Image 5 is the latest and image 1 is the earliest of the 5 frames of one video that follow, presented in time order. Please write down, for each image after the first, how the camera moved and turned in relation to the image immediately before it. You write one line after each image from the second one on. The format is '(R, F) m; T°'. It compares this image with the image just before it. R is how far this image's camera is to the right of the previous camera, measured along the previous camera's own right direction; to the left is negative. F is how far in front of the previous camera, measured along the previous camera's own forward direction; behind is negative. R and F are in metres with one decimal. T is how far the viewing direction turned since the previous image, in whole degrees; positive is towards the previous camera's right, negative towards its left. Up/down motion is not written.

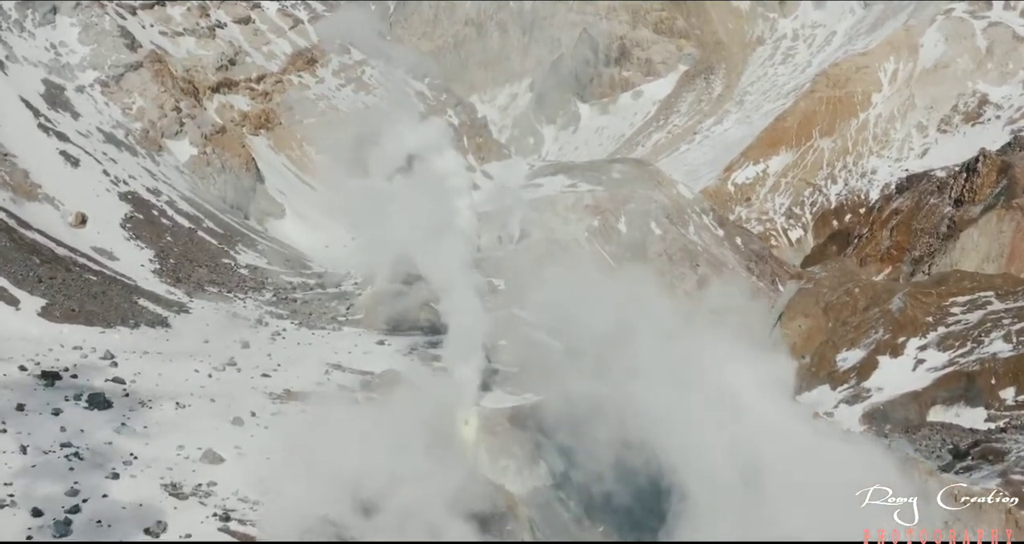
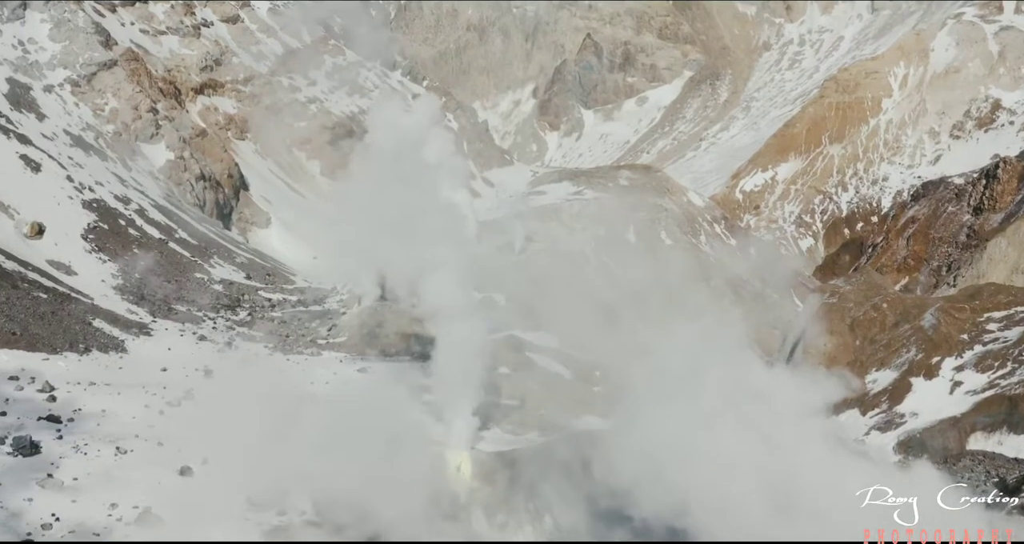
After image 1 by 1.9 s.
(+0.1, +3.6) m; 0°
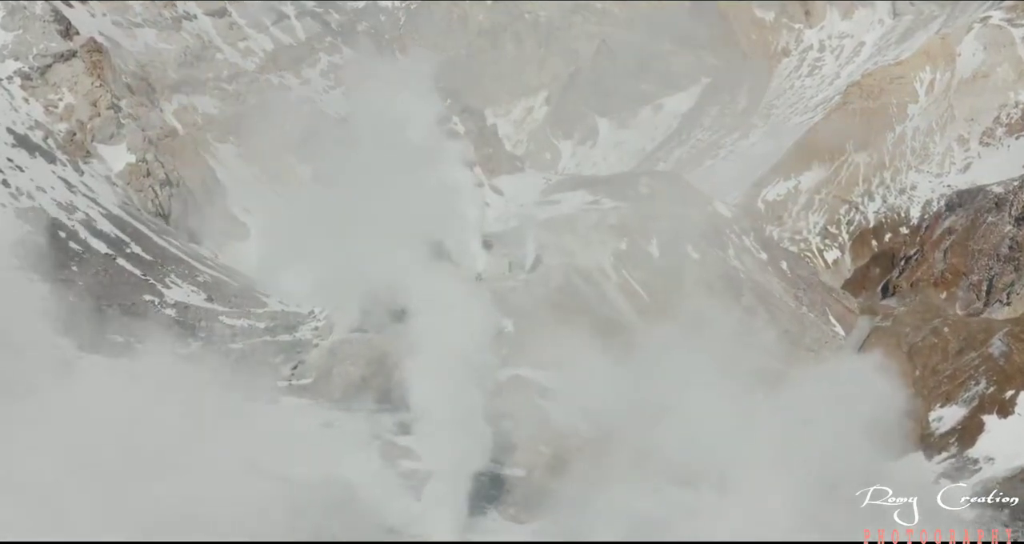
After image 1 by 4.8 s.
(+0.2, +5.7) m; -1°
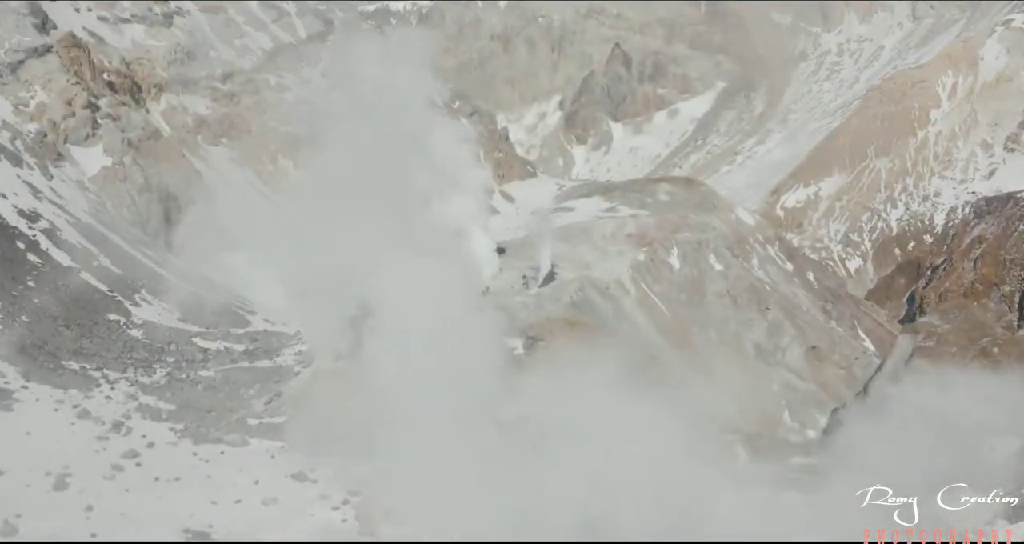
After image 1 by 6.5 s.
(+0.1, +3.4) m; -1°
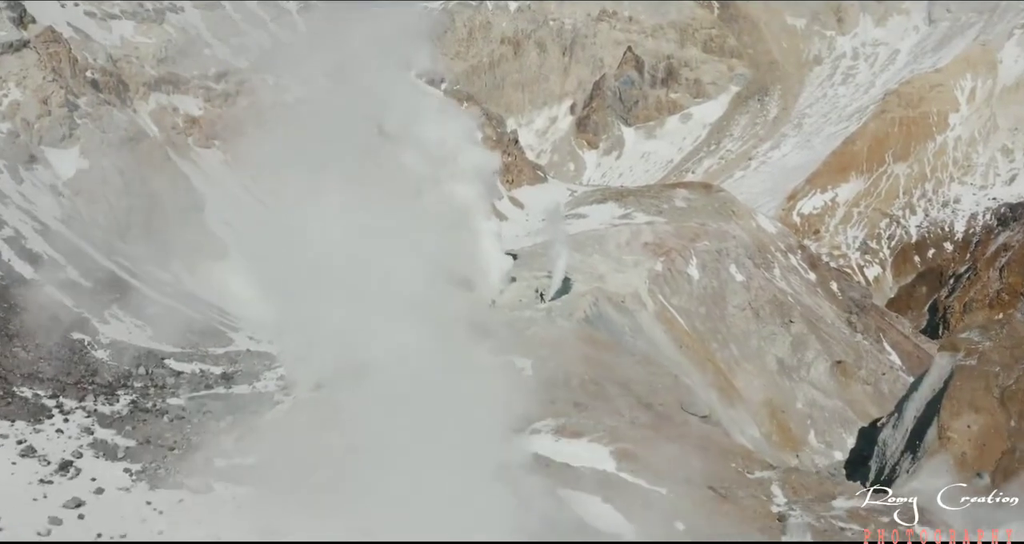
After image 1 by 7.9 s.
(+0.1, +2.8) m; -1°
